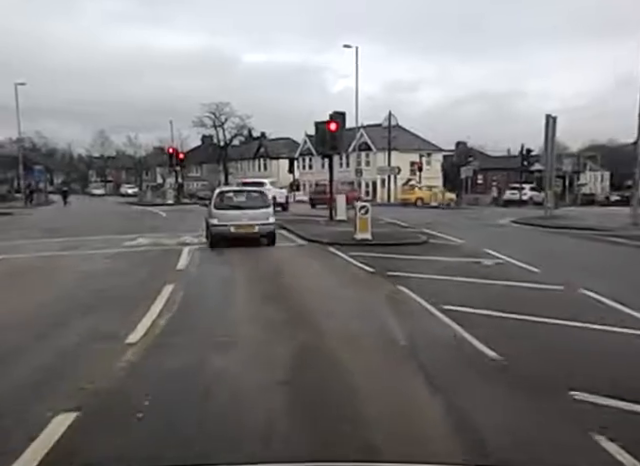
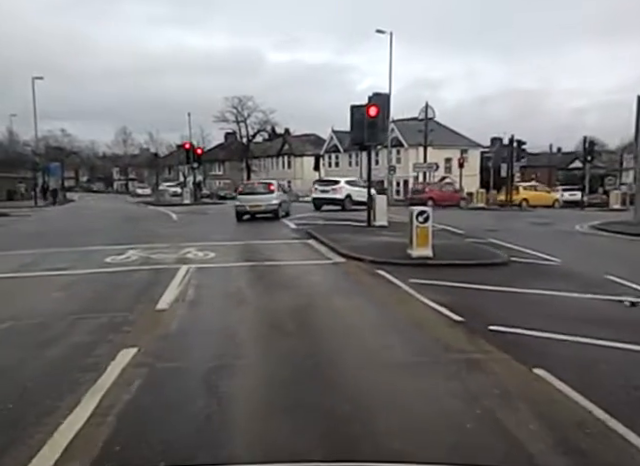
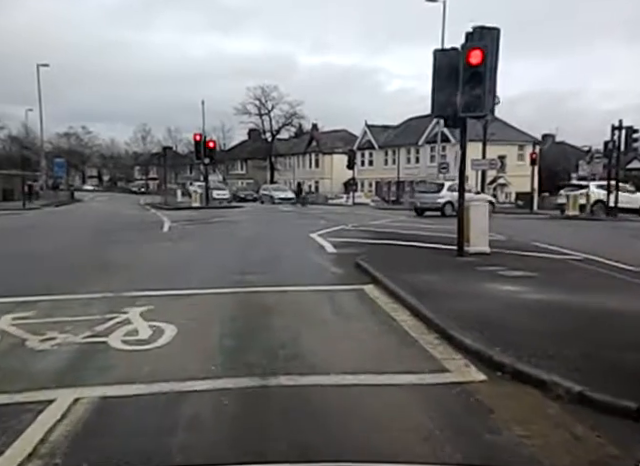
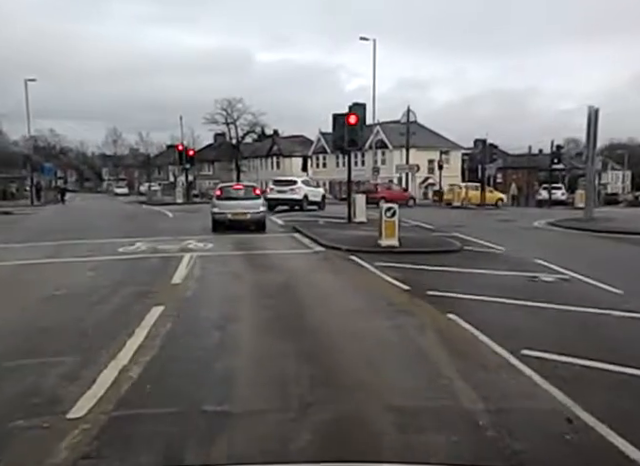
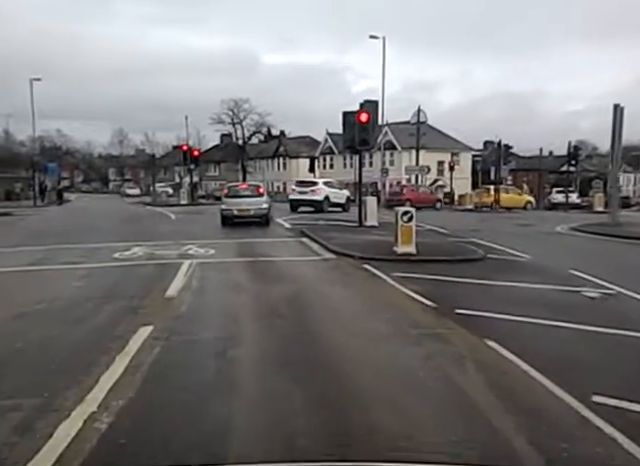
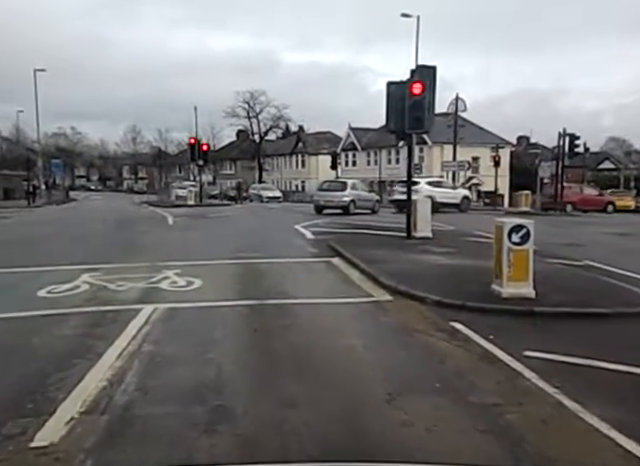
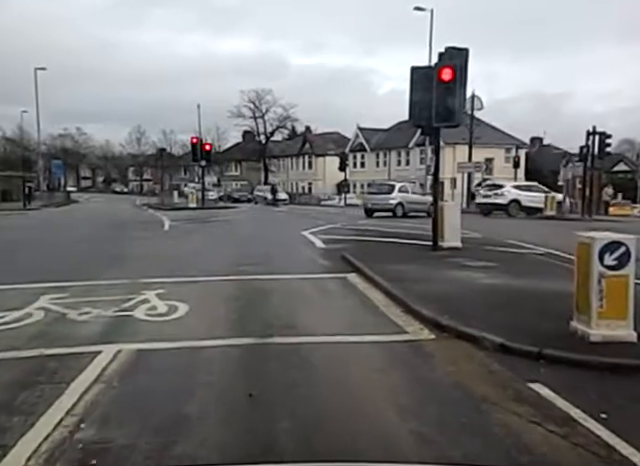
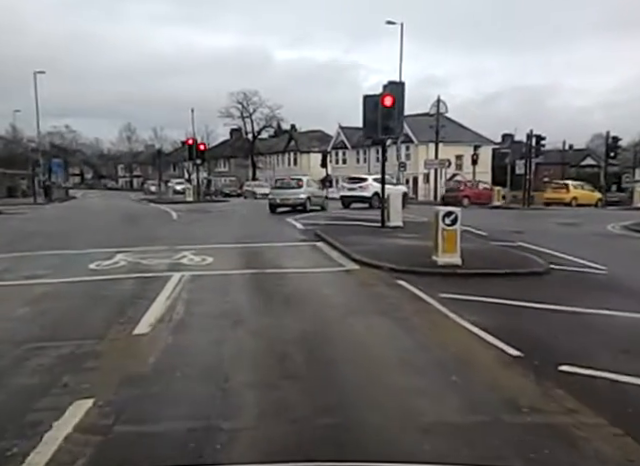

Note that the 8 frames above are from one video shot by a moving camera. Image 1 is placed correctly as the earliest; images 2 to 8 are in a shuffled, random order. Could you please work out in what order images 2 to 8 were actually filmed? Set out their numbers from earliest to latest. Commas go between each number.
4, 5, 2, 8, 6, 7, 3
